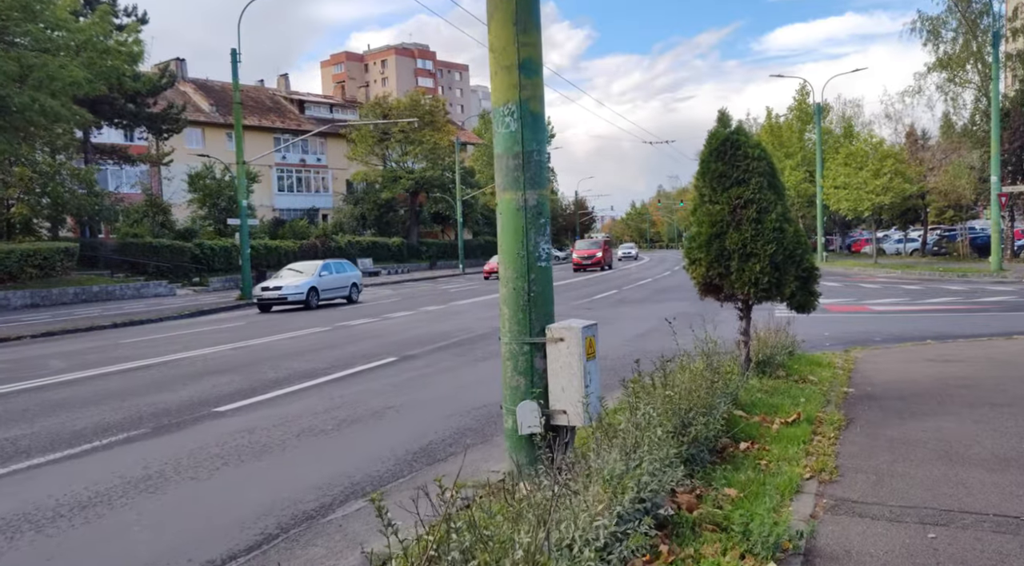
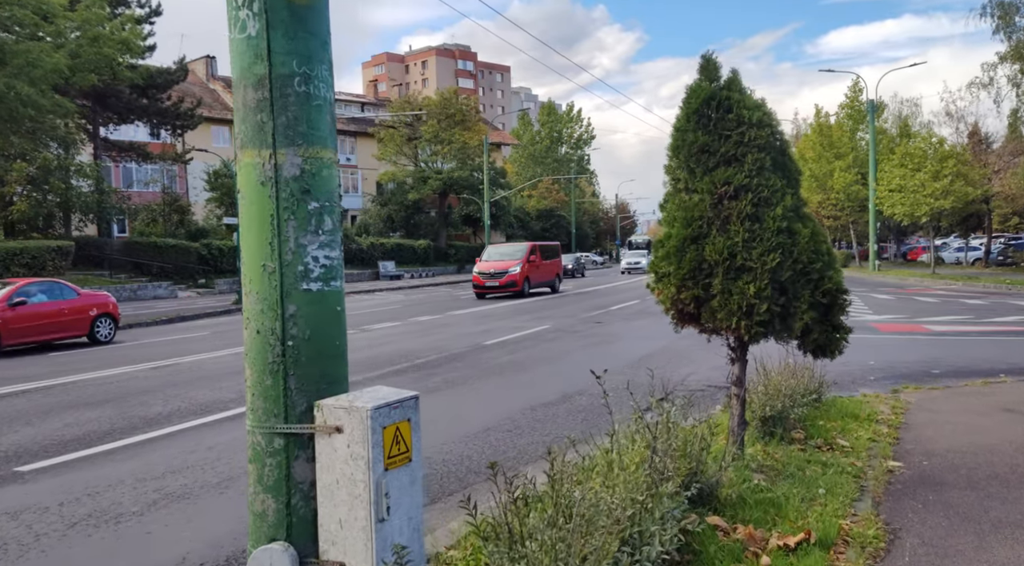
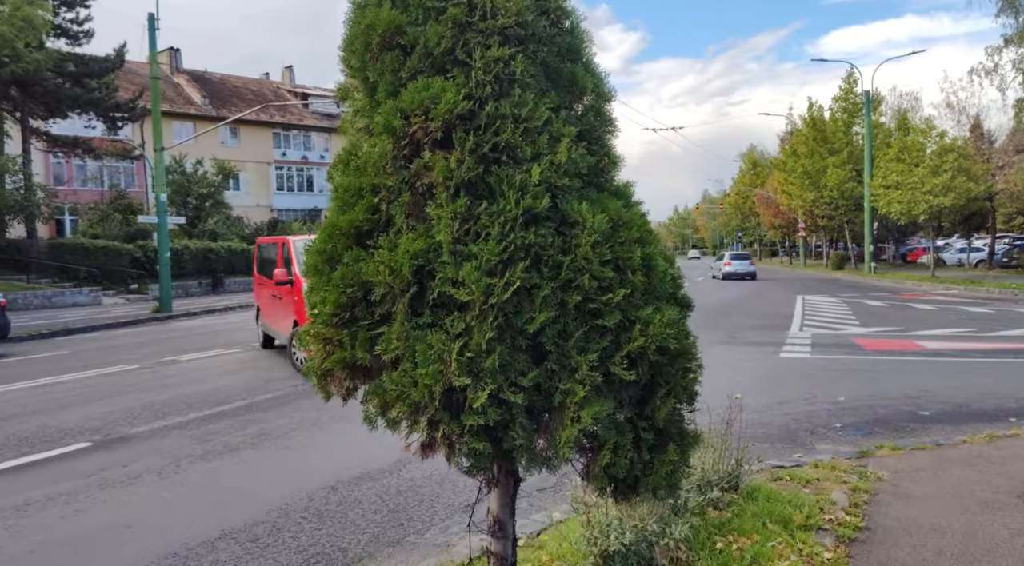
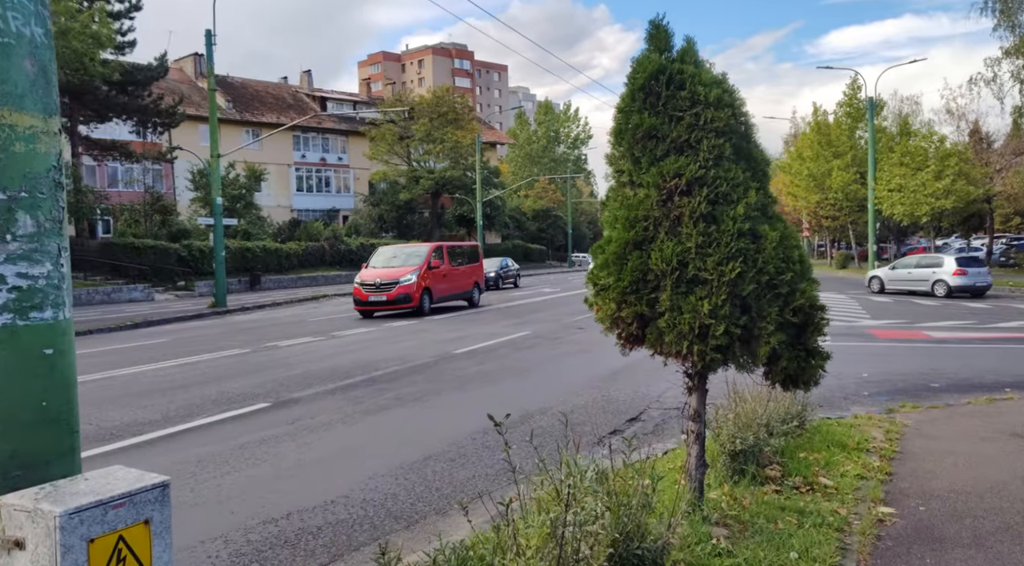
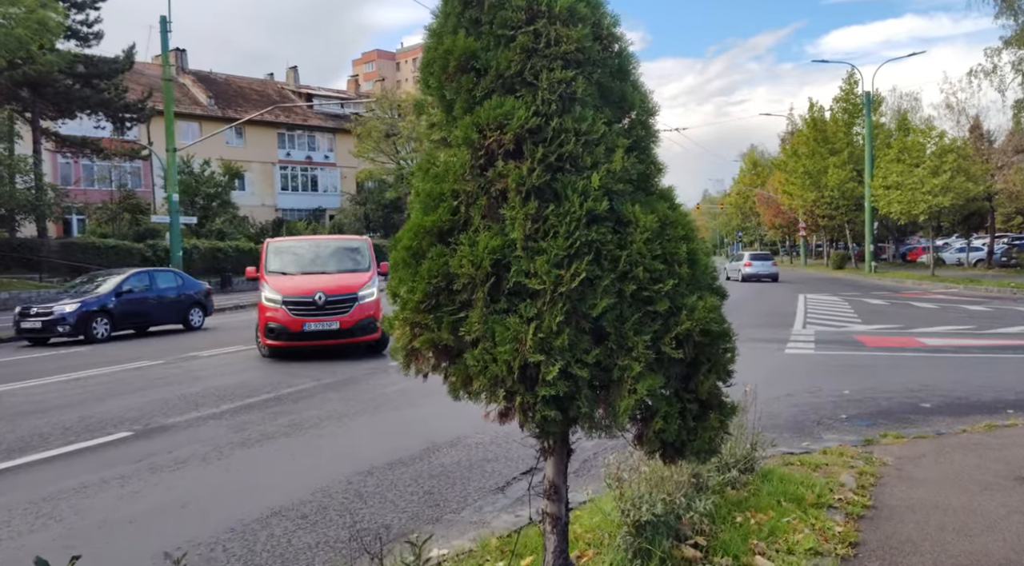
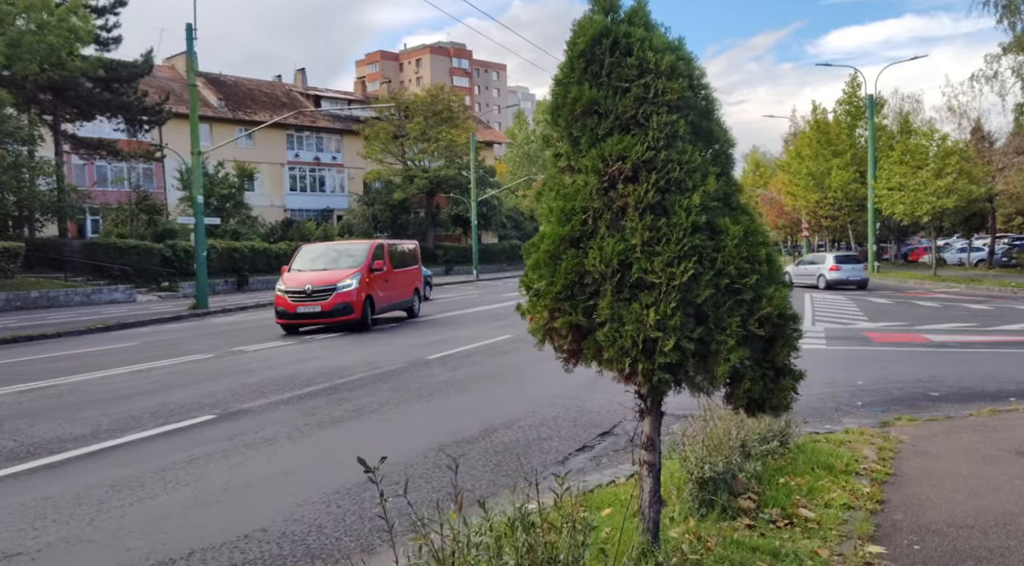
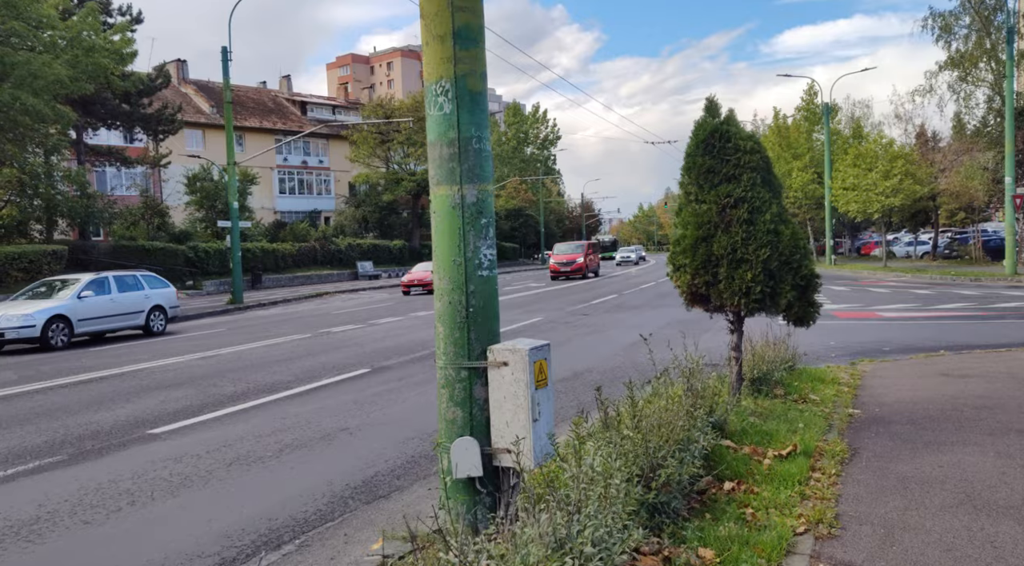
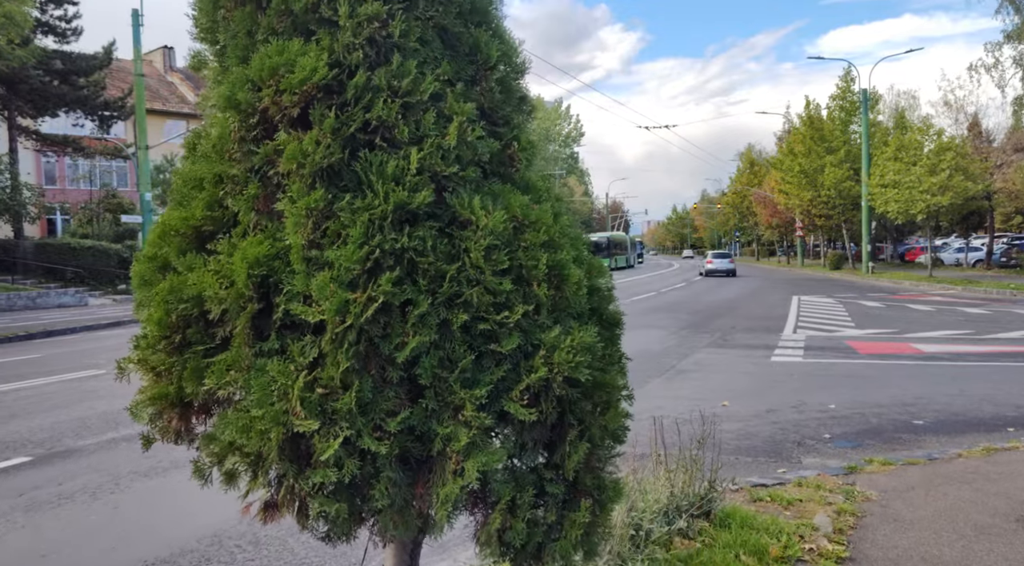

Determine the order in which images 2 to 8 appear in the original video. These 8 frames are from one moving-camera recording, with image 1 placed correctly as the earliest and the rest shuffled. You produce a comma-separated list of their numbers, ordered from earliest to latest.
7, 2, 4, 6, 5, 3, 8
